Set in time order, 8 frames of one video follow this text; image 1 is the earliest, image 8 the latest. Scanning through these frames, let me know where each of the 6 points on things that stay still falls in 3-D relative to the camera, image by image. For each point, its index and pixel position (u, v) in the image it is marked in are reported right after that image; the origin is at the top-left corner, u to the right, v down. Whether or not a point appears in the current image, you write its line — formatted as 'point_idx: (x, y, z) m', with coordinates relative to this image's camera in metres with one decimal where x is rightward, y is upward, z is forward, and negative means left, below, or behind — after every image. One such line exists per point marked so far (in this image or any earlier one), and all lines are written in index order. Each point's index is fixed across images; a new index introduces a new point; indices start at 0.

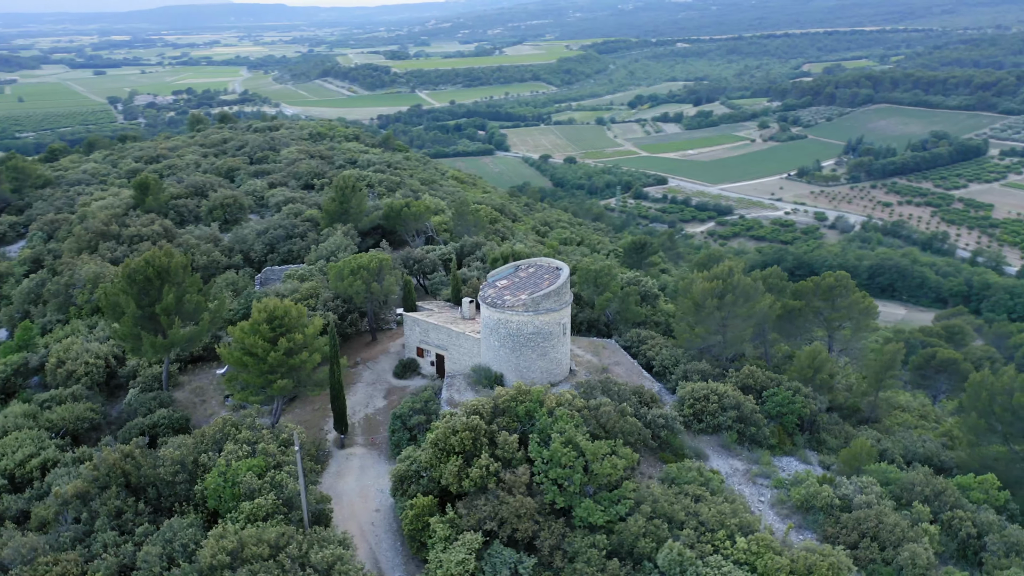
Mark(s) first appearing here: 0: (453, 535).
0: (-1.5, -6.1, +19.5) m
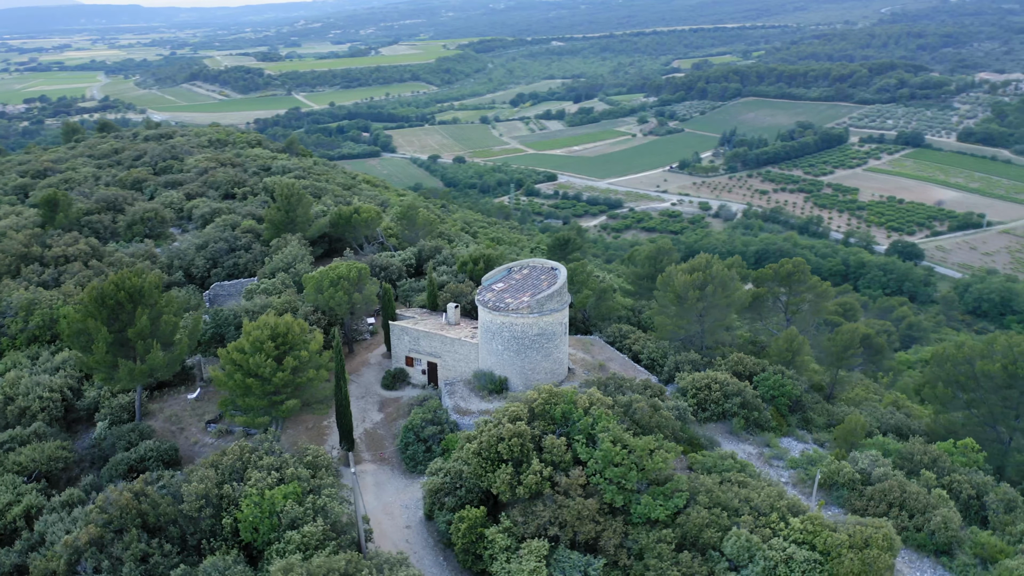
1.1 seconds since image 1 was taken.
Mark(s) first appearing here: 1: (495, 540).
0: (0.0, -6.2, +19.2) m
1: (-0.4, -6.0, +19.7) m
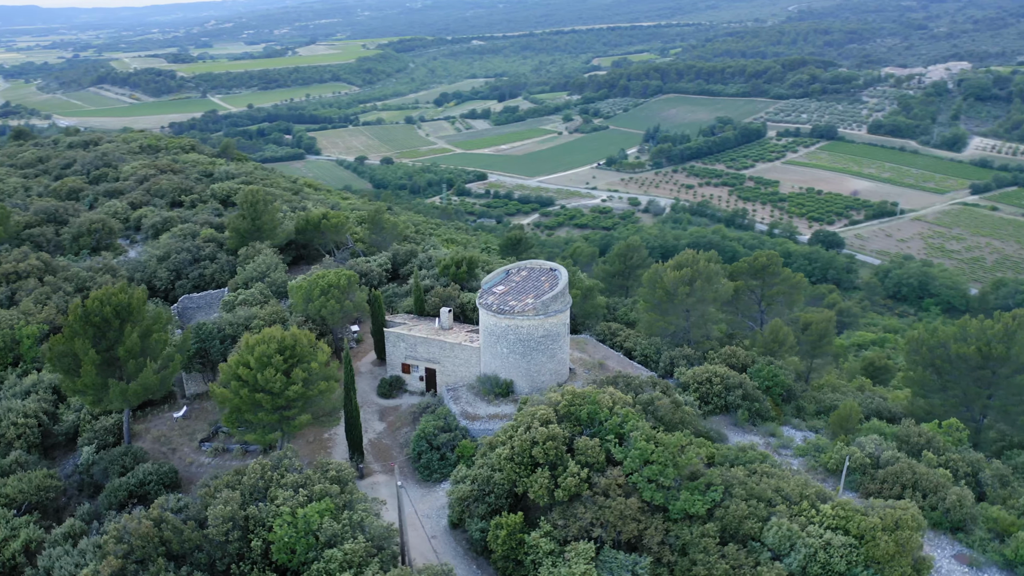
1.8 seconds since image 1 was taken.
0: (+1.1, -6.3, +19.1) m
1: (+0.6, -6.1, +19.6) m
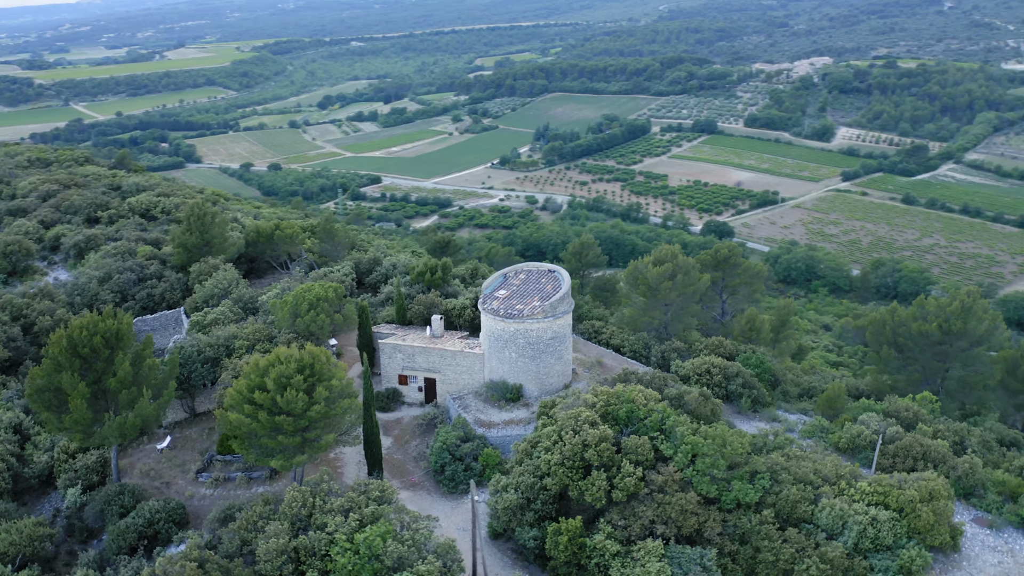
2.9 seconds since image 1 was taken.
0: (+2.7, -6.3, +19.2) m
1: (+2.2, -6.1, +19.5) m
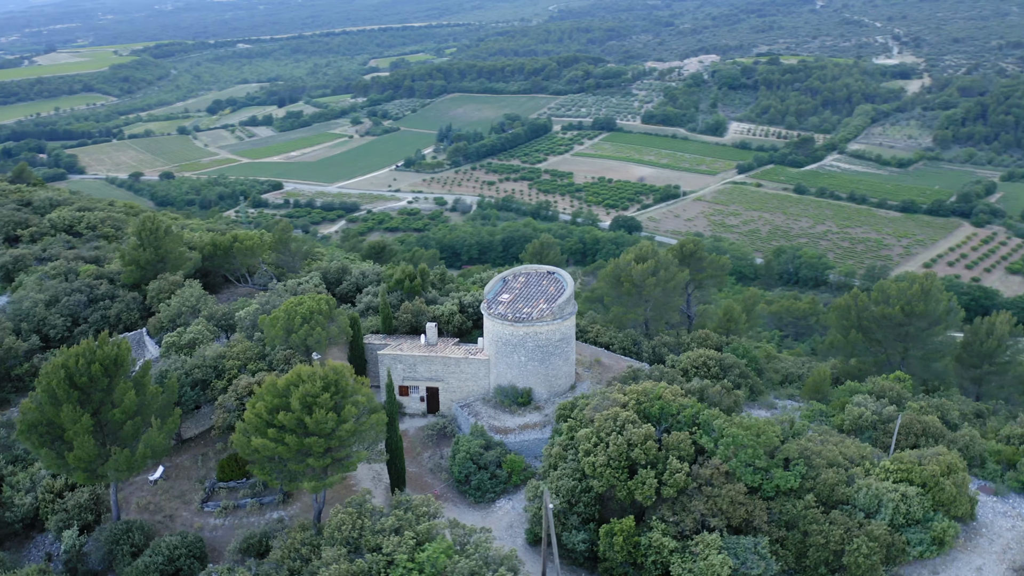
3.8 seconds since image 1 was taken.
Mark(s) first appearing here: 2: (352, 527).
0: (+4.1, -6.3, +19.4) m
1: (+3.5, -6.1, +19.7) m
2: (-3.8, -5.6, +19.6) m
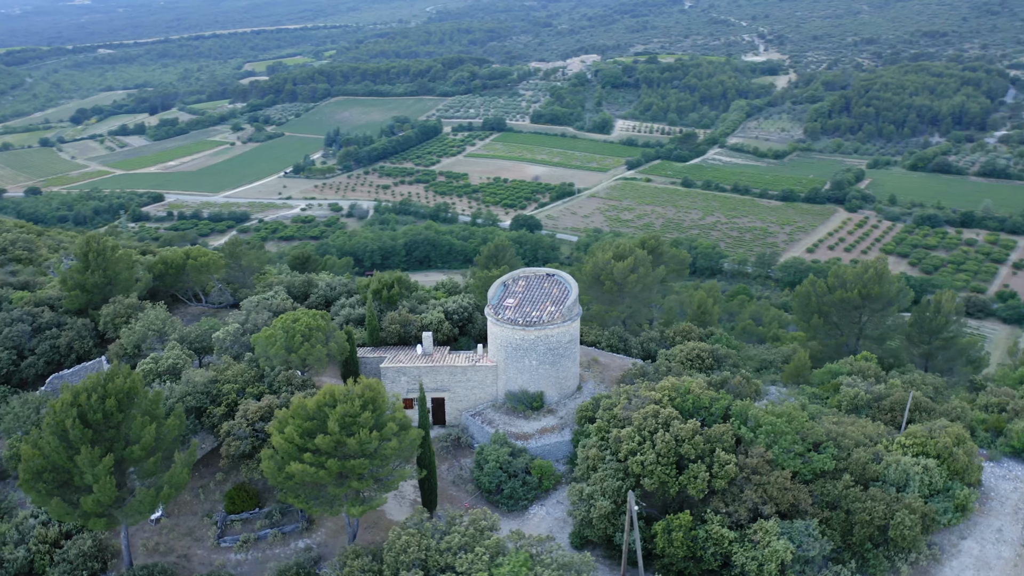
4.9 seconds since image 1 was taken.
0: (+5.7, -6.2, +19.9) m
1: (+5.1, -6.0, +20.1) m
2: (-2.2, -5.9, +18.9) m
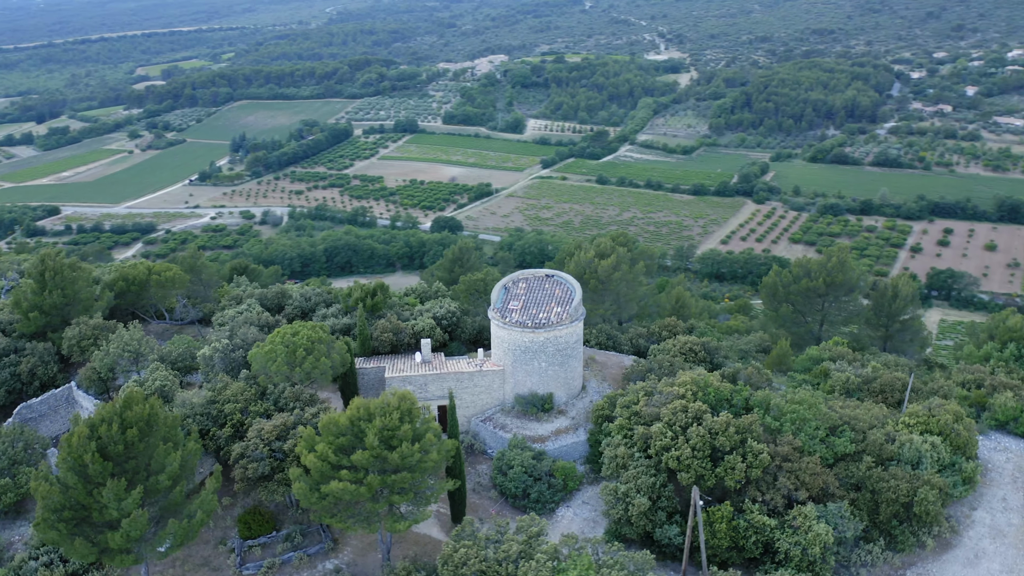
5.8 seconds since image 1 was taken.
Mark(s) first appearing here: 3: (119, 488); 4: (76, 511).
0: (+6.8, -6.0, +20.4) m
1: (+6.2, -5.8, +20.5) m
2: (-0.9, -6.1, +18.5) m
3: (-8.7, -4.5, +18.5) m
4: (-9.7, -5.0, +18.4) m
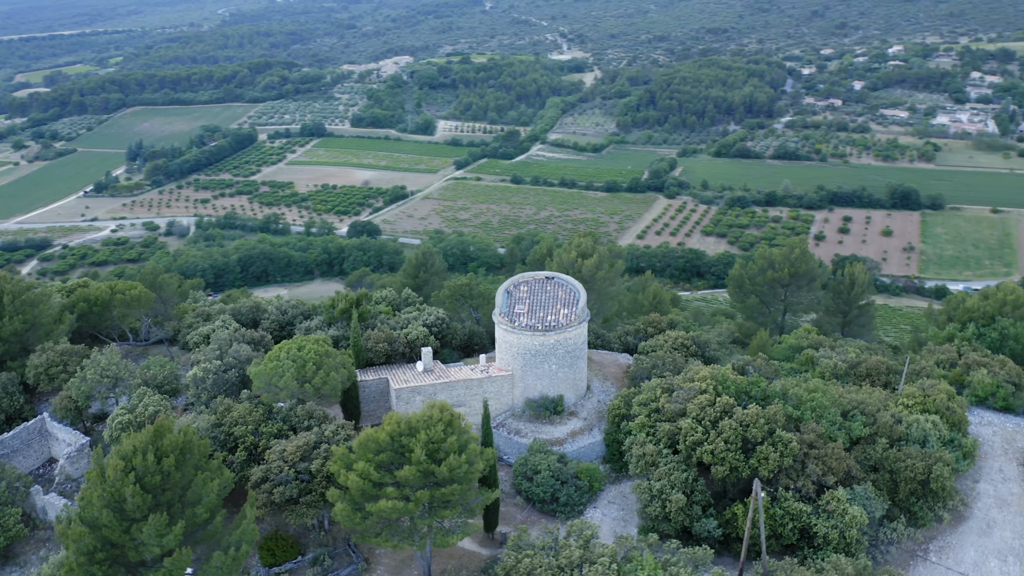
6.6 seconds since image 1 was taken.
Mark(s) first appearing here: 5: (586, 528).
0: (+8.0, -5.8, +21.0) m
1: (+7.3, -5.7, +21.0) m
2: (+0.5, -6.2, +18.3) m
3: (-7.3, -5.0, +17.3) m
4: (-8.2, -5.5, +17.2) m
5: (+1.7, -5.8, +19.9) m
